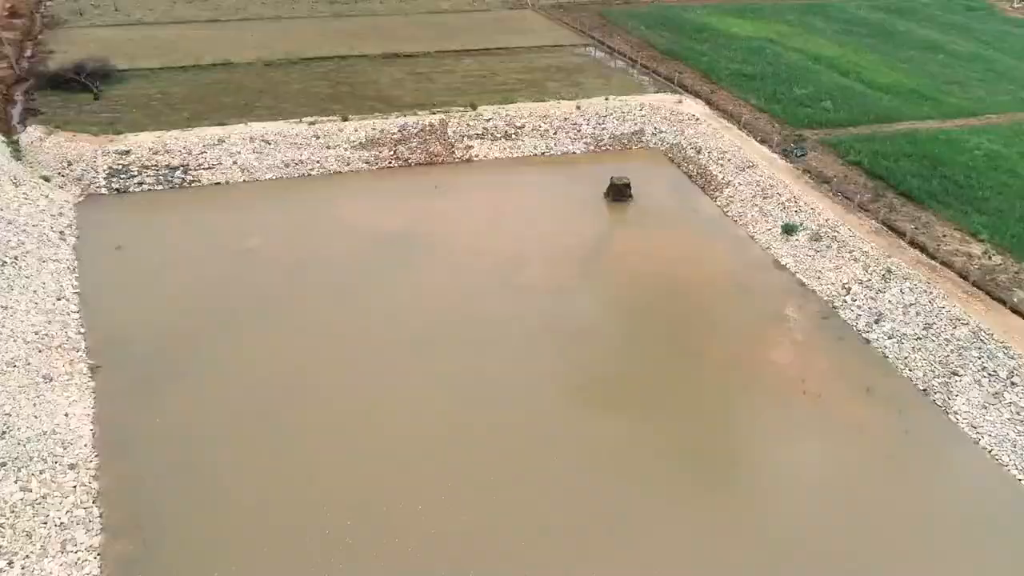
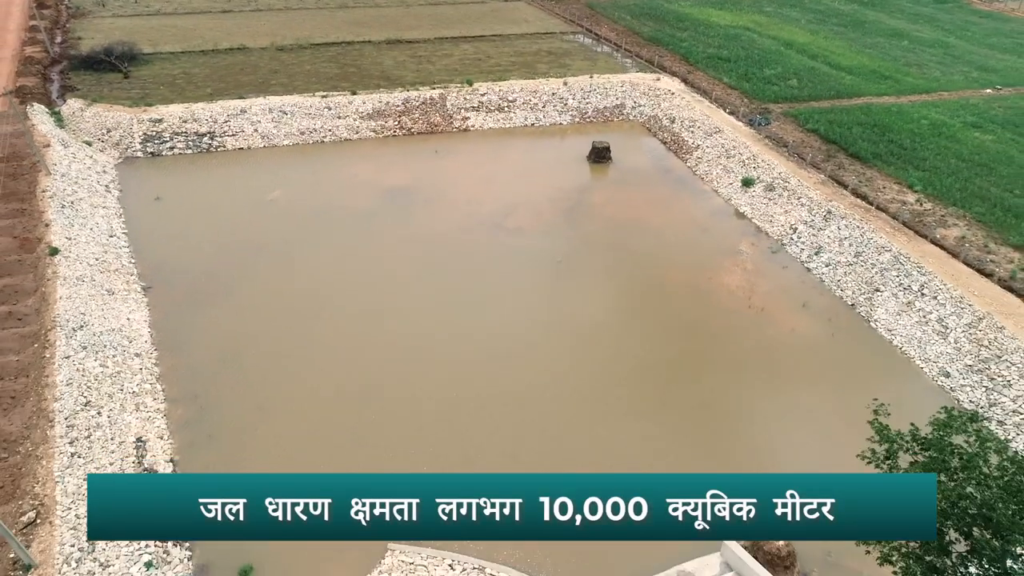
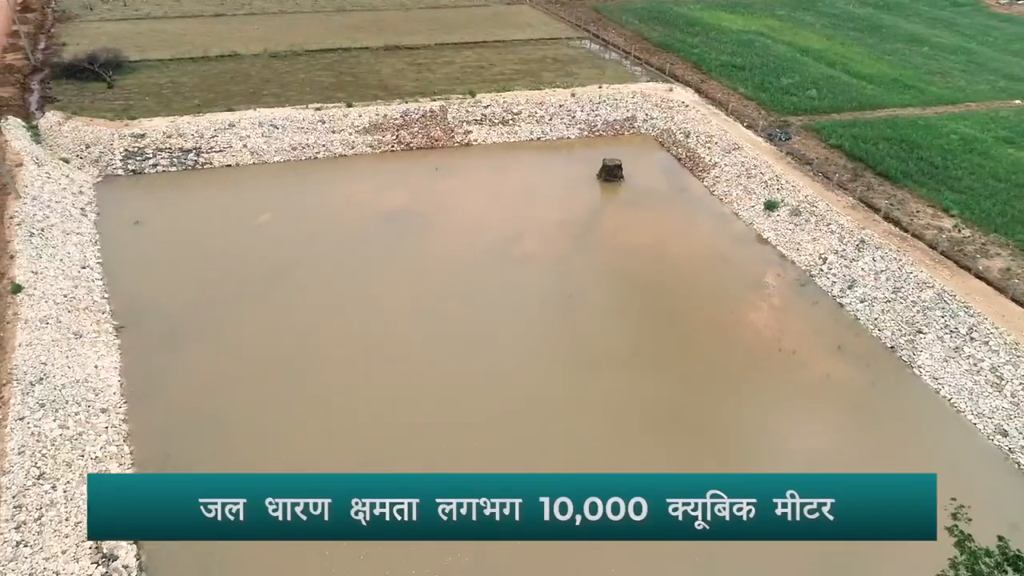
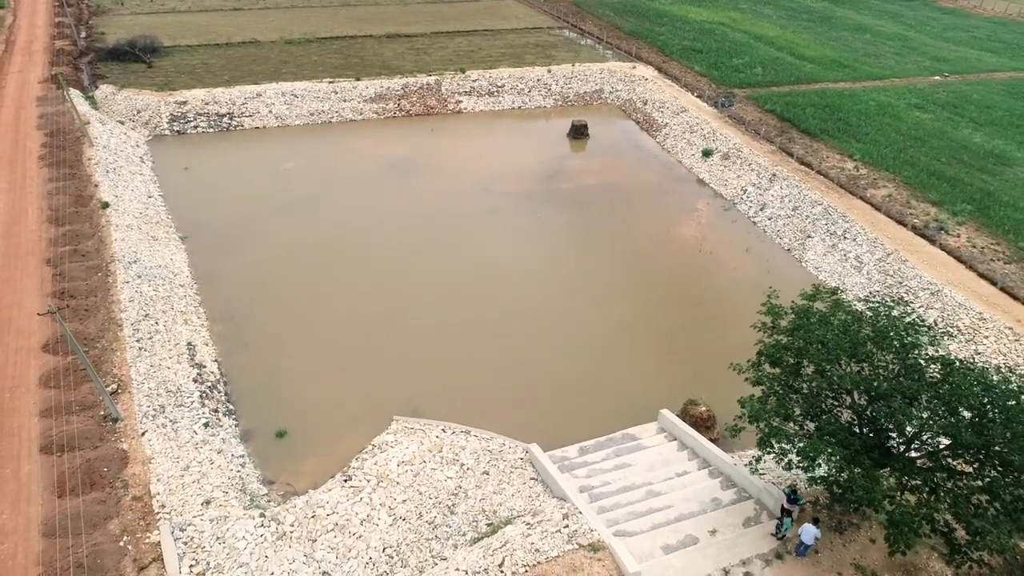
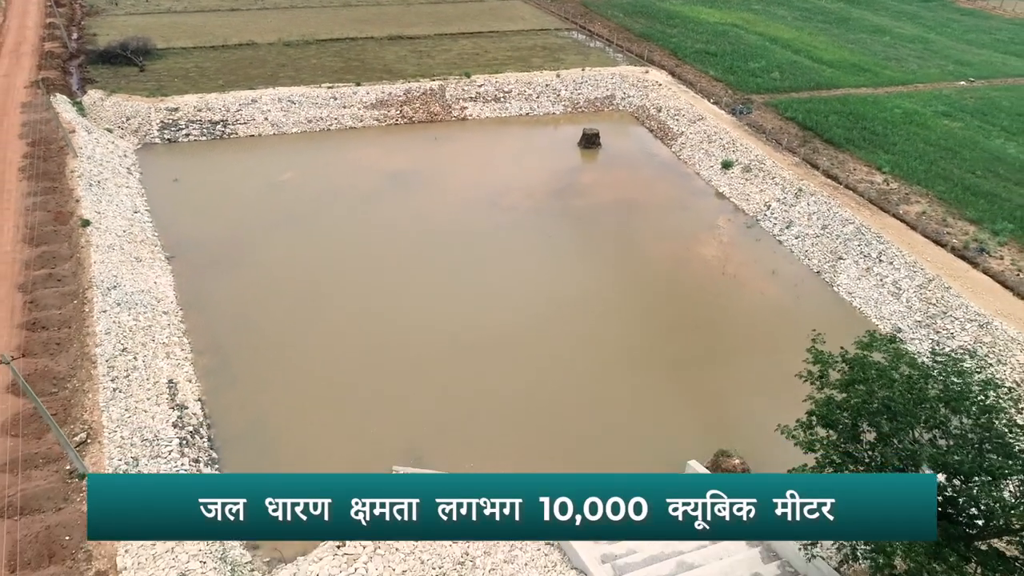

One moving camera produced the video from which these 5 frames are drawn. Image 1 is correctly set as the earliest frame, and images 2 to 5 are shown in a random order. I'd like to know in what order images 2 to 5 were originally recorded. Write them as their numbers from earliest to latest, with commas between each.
3, 2, 5, 4
